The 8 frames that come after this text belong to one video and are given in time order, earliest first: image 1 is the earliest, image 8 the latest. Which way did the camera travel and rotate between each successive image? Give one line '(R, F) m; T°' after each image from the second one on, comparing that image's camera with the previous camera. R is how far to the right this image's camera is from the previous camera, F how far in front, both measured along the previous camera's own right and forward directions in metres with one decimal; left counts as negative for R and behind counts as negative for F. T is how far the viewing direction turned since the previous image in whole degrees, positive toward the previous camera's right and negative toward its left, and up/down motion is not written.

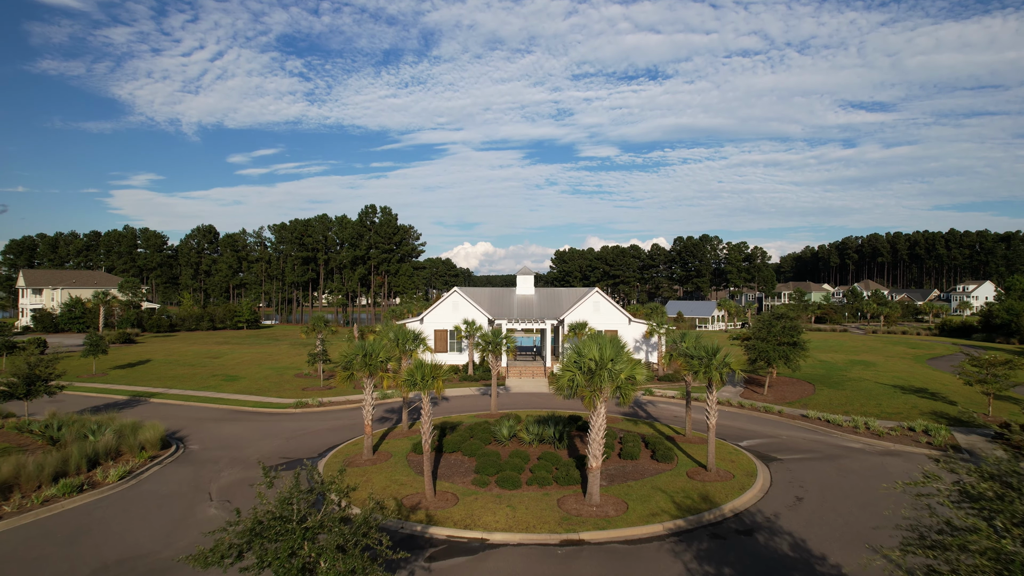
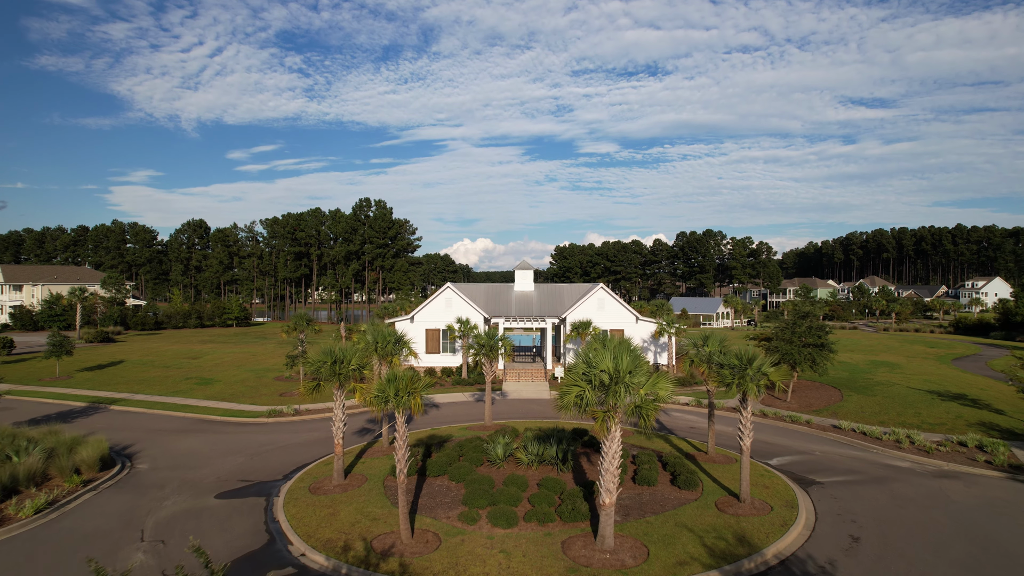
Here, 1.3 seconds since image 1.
(+0.1, +3.0) m; 0°
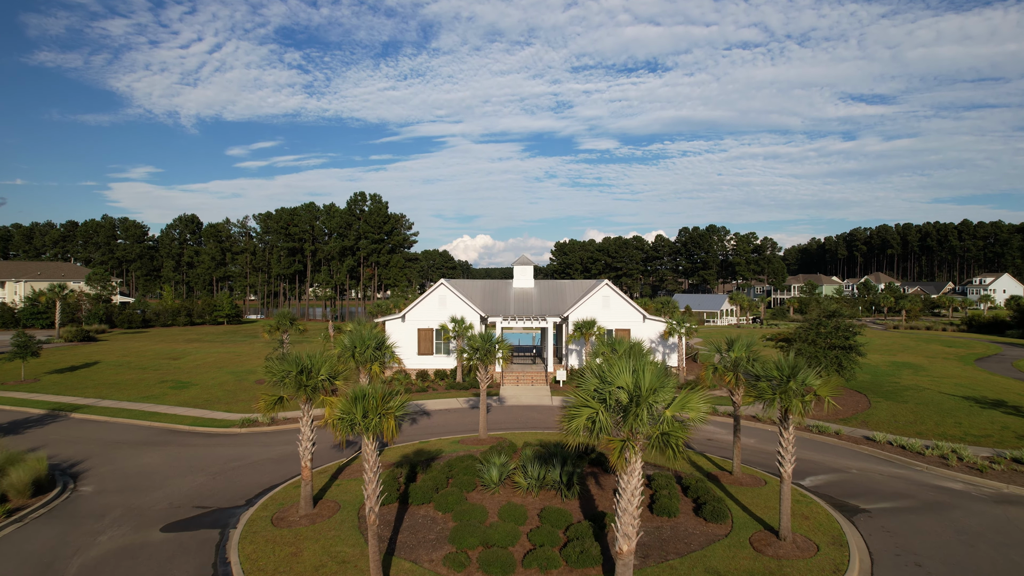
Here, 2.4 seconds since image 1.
(+0.1, +2.5) m; 0°
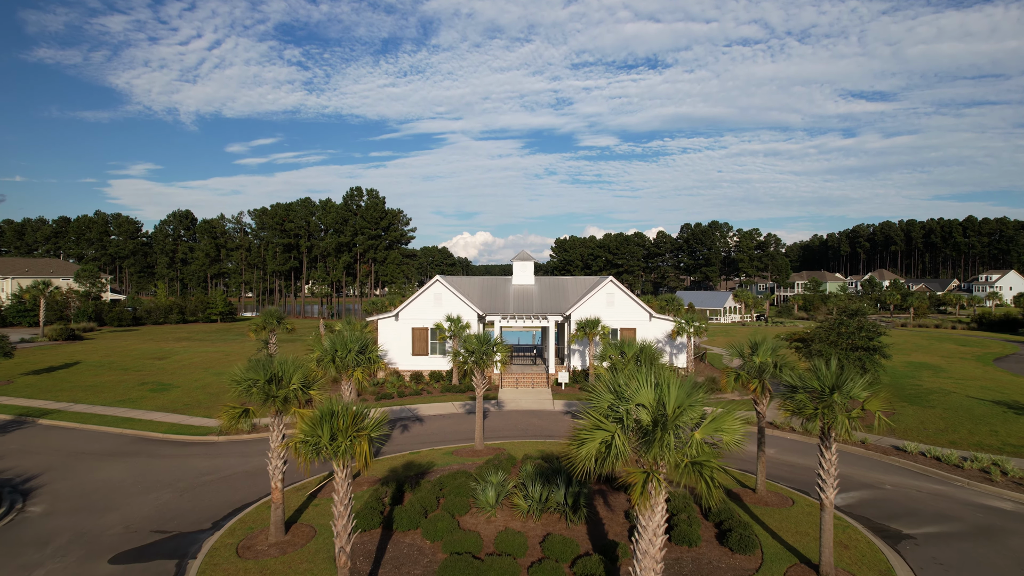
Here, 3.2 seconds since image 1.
(0.0, +1.8) m; 0°
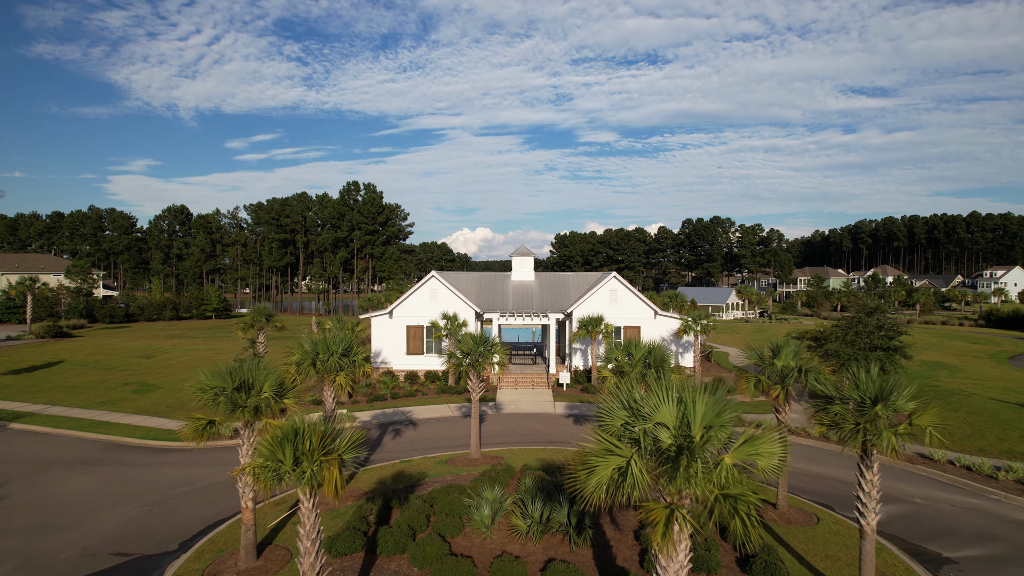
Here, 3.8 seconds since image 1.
(0.0, +1.4) m; 0°
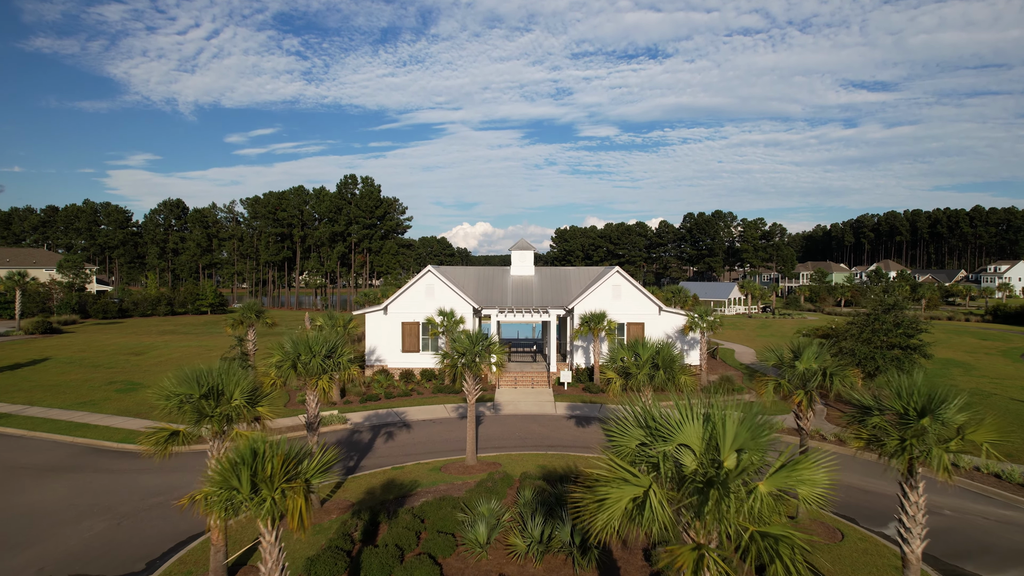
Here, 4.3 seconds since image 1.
(0.0, +1.1) m; 0°
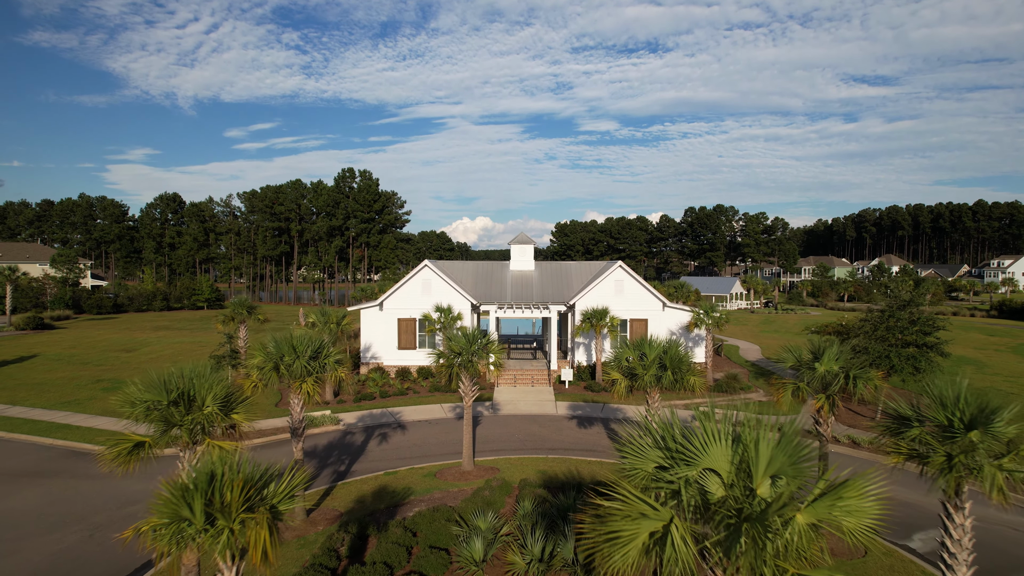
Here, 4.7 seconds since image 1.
(0.0, +0.9) m; 0°
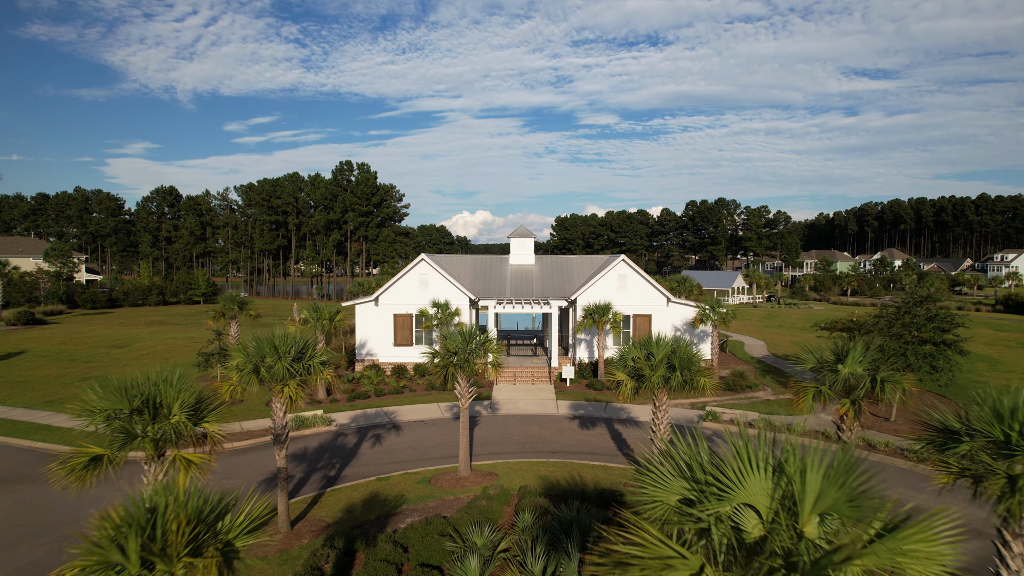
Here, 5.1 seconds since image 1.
(0.0, +0.9) m; 0°
